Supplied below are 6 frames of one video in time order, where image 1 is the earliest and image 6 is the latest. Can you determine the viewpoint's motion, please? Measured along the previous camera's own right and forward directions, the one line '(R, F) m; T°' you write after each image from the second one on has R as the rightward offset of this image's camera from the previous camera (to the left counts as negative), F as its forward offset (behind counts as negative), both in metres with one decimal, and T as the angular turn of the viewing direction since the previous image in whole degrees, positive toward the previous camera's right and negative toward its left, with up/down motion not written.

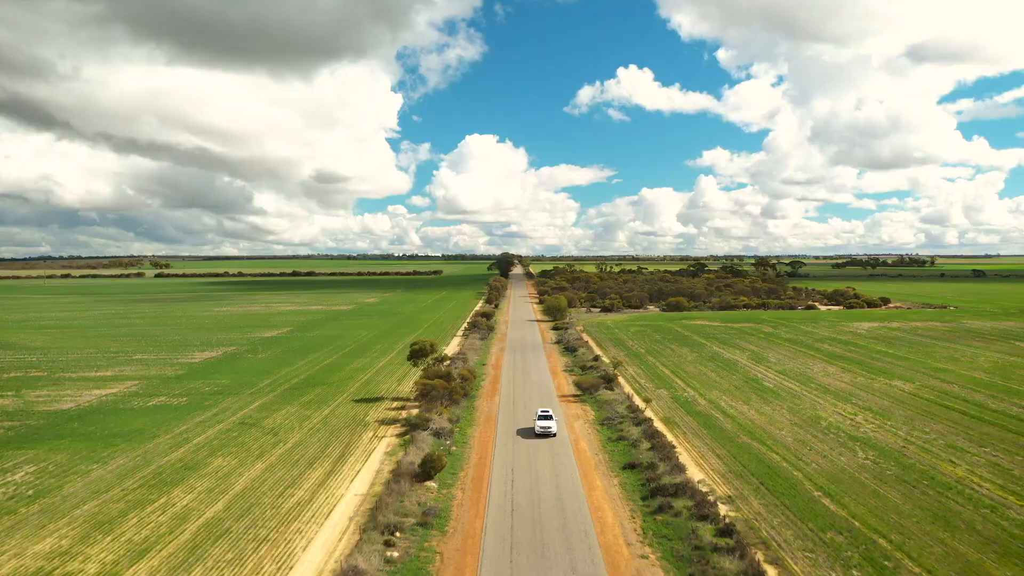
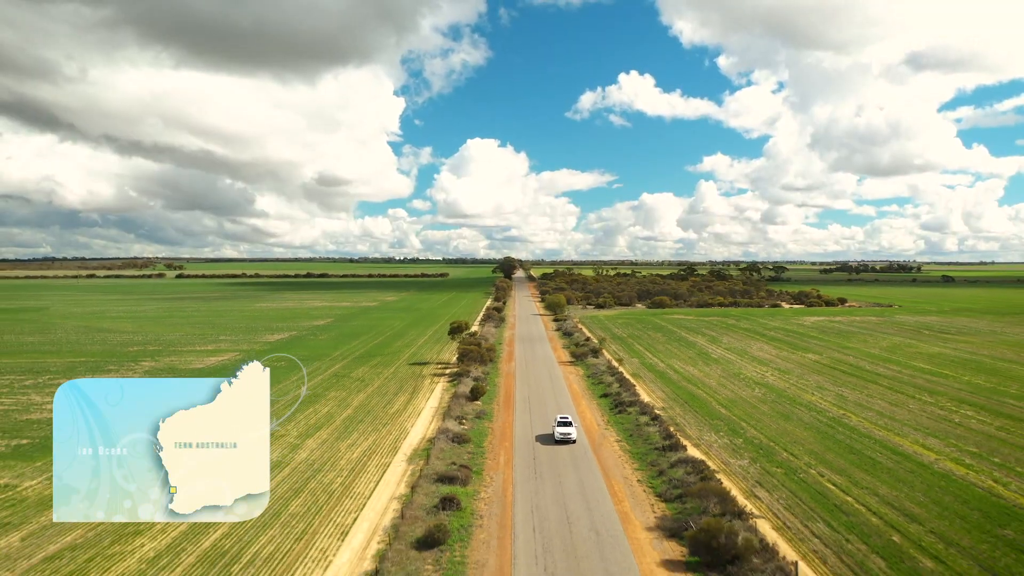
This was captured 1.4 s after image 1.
(-0.4, -4.6) m; 0°
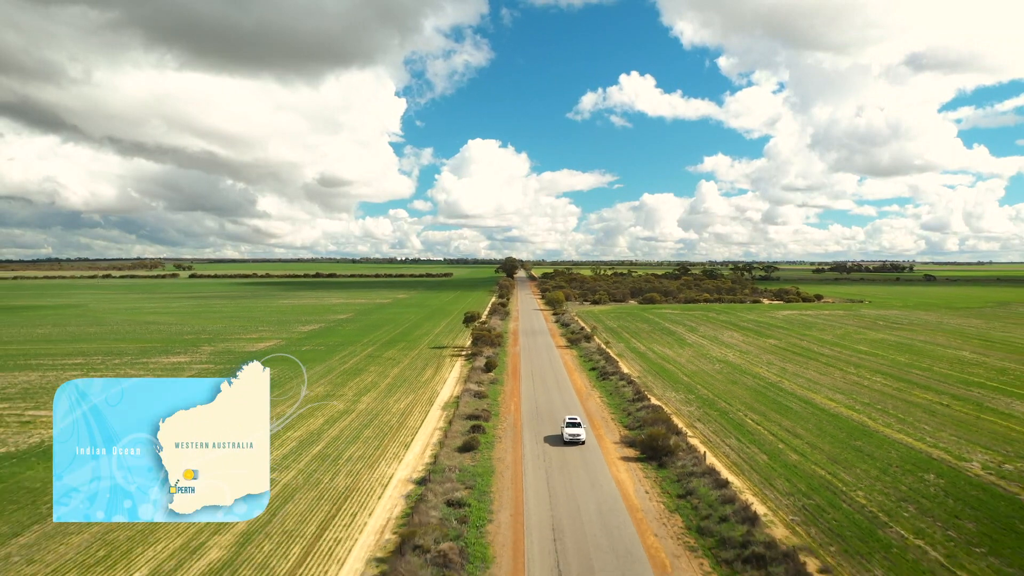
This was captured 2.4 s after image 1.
(-0.2, -3.1) m; 0°
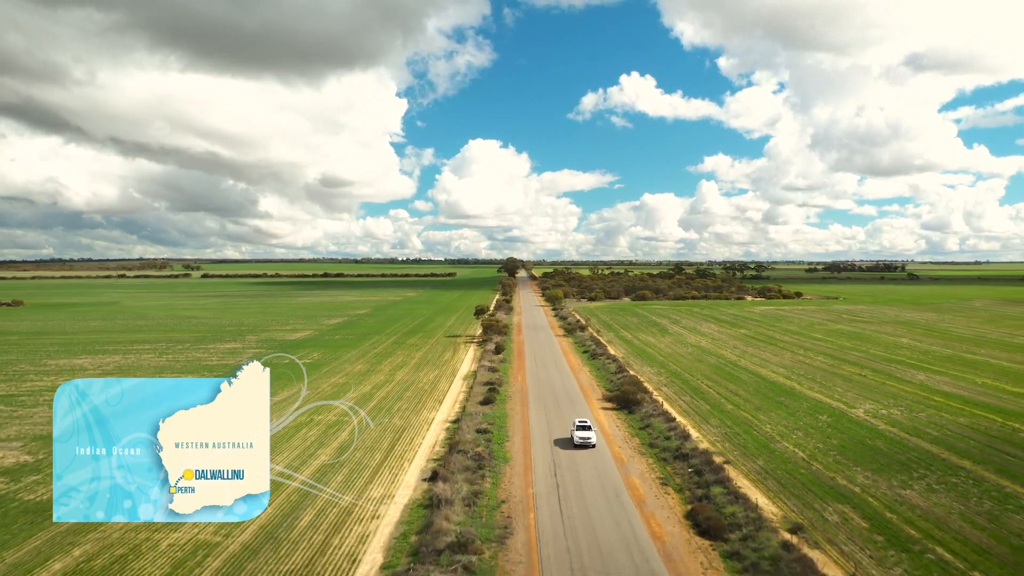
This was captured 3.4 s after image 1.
(-0.2, -3.1) m; 0°
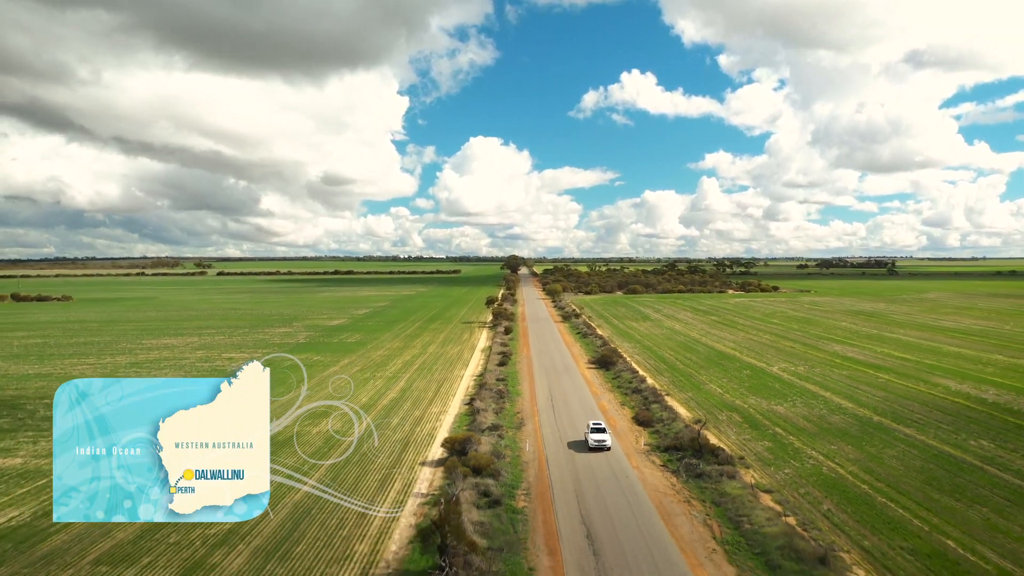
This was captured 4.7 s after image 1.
(-0.2, -4.2) m; 0°
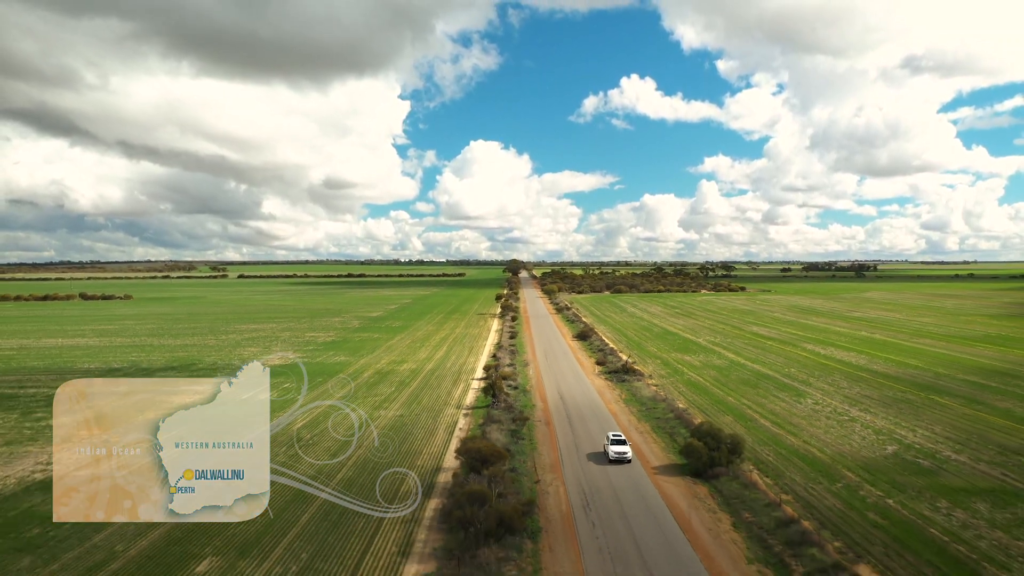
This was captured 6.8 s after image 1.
(-0.3, -7.0) m; 0°
